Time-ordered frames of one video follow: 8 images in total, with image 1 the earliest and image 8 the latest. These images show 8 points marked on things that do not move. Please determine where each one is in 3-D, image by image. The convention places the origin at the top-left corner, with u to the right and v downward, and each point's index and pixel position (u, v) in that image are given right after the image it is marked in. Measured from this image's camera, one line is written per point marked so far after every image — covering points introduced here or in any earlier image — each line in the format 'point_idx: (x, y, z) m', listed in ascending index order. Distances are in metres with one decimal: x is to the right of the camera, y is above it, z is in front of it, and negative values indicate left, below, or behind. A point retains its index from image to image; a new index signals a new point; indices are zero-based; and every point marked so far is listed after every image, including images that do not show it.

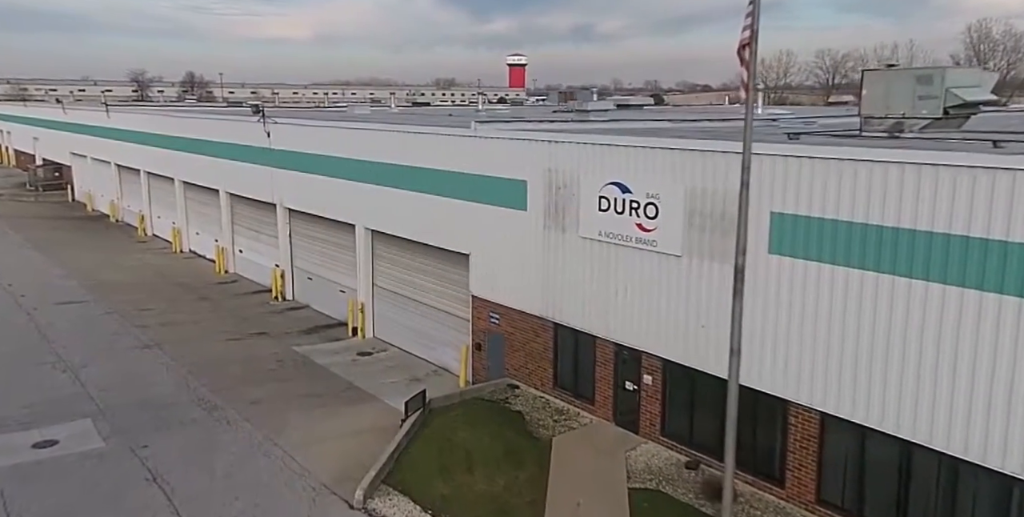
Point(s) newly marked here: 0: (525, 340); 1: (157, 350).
0: (+0.2, -1.6, +14.5) m
1: (-8.1, -2.1, +17.8) m
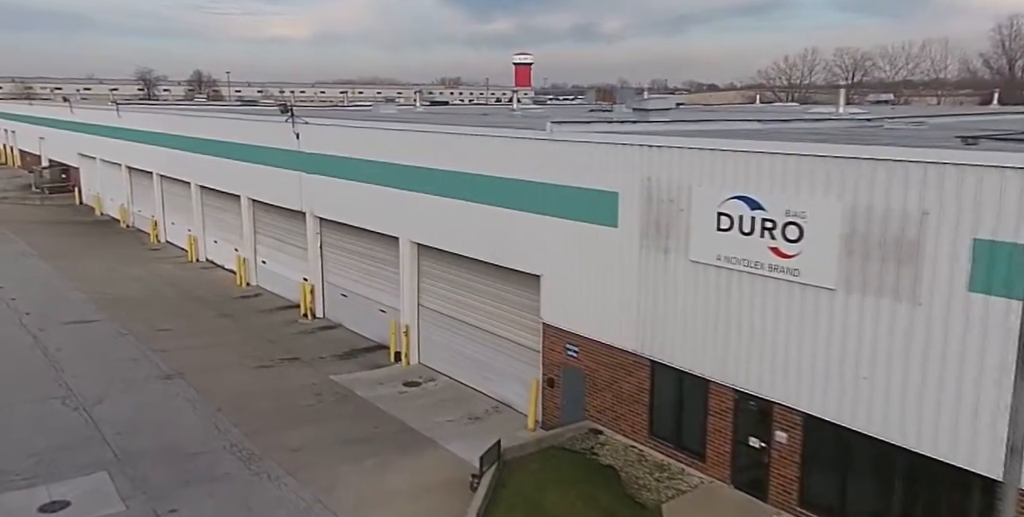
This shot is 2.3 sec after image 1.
0: (+1.6, -1.9, +12.4) m
1: (-6.8, -2.5, +15.7) m
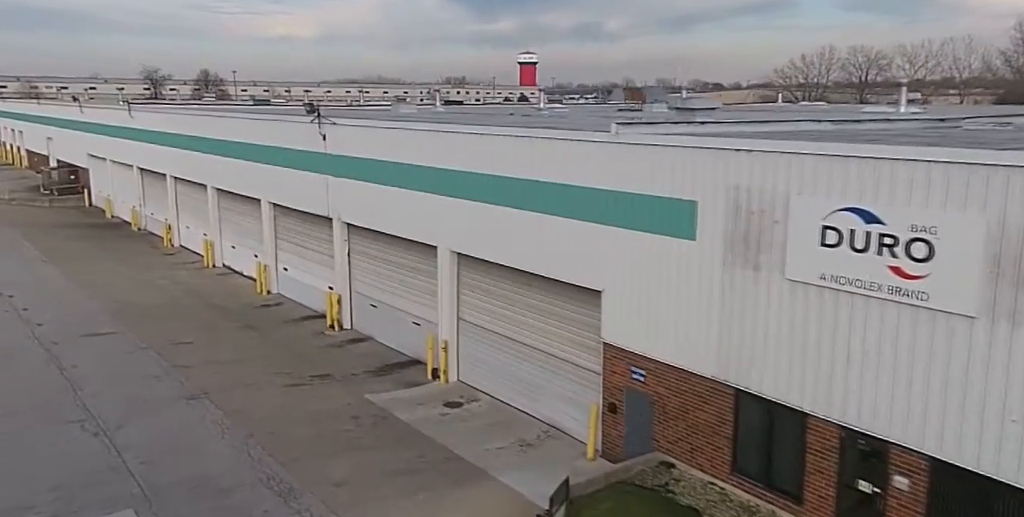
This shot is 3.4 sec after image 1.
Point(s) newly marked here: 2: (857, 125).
0: (+2.5, -2.2, +11.2) m
1: (-5.8, -2.7, +14.6) m
2: (+7.3, +2.8, +16.4) m
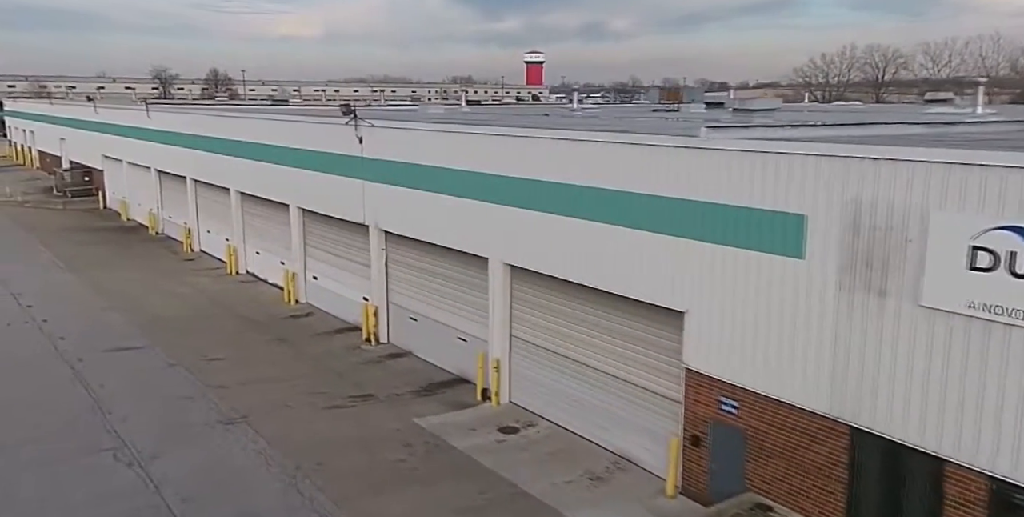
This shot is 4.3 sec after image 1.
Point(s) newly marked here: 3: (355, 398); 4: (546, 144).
0: (+3.6, -2.4, +10.1) m
1: (-4.7, -3.0, +13.5) m
2: (+8.5, +2.5, +15.2) m
3: (-3.1, -2.8, +15.4) m
4: (+0.6, +2.0, +13.6) m
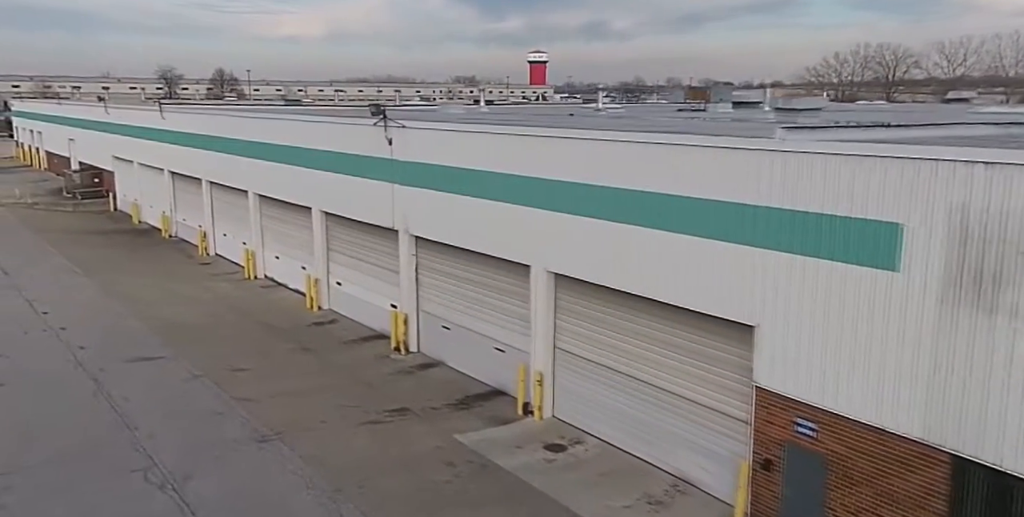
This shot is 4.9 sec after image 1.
0: (+4.4, -2.6, +9.3) m
1: (-3.9, -3.1, +12.8) m
2: (+9.3, +2.4, +14.4) m
3: (-2.3, -2.9, +14.7) m
4: (+1.4, +1.9, +12.9) m
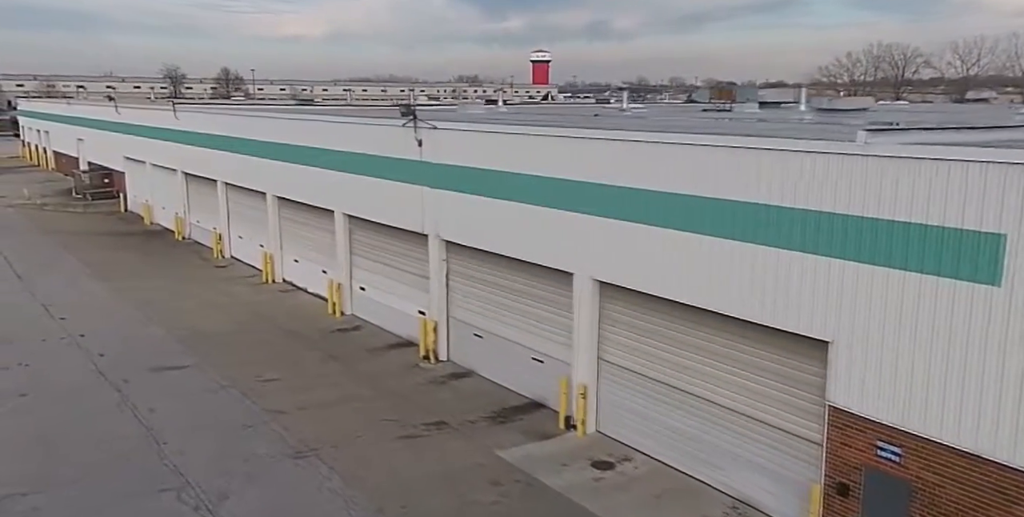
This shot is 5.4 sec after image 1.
0: (+5.2, -2.7, +8.7) m
1: (-3.1, -3.2, +12.2) m
2: (+10.1, +2.2, +13.7) m
3: (-1.5, -3.1, +14.0) m
4: (+2.2, +1.7, +12.2) m
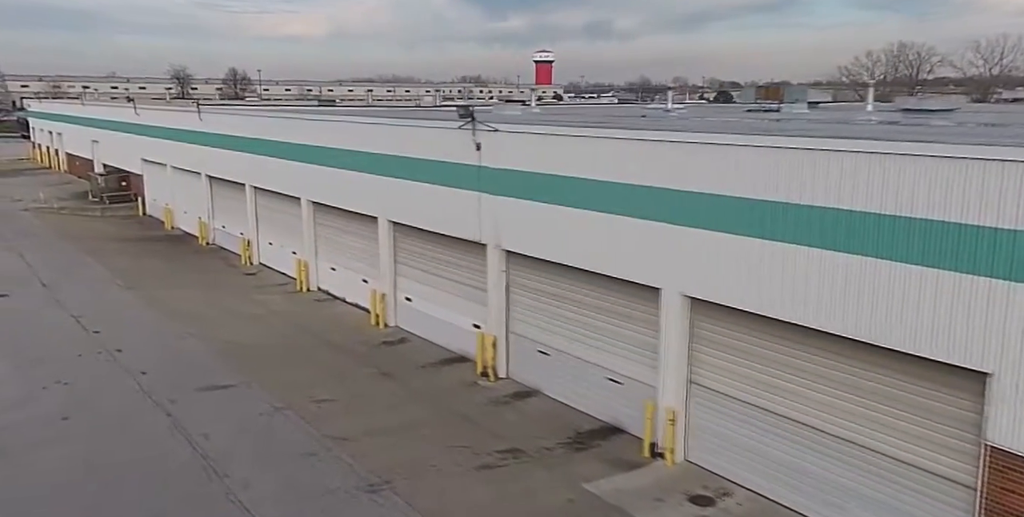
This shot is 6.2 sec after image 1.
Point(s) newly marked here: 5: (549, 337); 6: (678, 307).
0: (+6.5, -3.0, +7.5) m
1: (-1.7, -3.5, +11.1) m
2: (+11.5, +2.0, +12.6) m
3: (-0.2, -3.3, +12.9) m
4: (+3.5, +1.5, +11.1) m
5: (+0.8, -1.6, +15.6) m
6: (+2.7, -0.8, +12.5) m
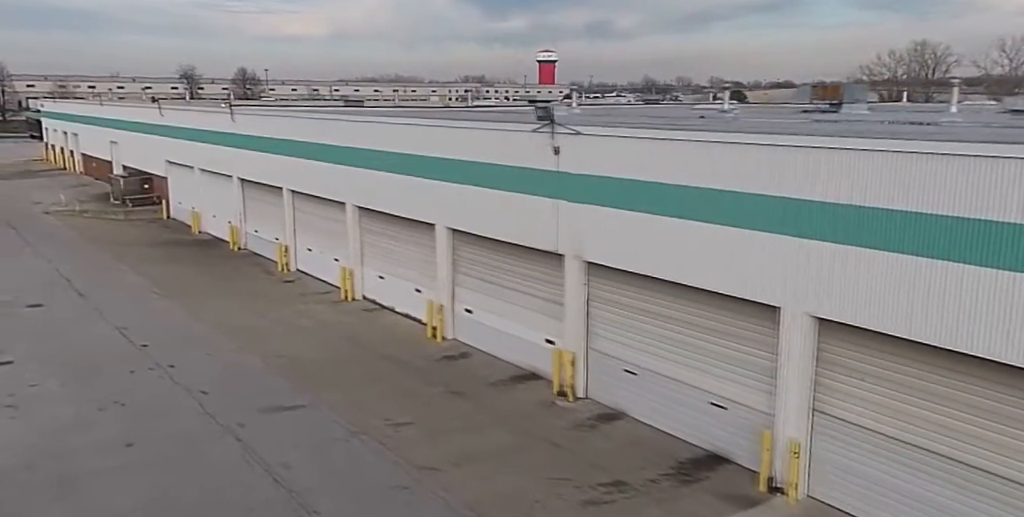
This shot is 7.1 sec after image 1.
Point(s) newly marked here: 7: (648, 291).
0: (+8.1, -3.2, +6.4) m
1: (-0.1, -3.7, +10.0) m
2: (+13.1, +1.8, +11.4) m
3: (+1.5, -3.5, +11.8) m
4: (+5.1, +1.3, +10.0) m
5: (+2.4, -1.8, +14.5) m
6: (+4.4, -1.0, +11.4) m
7: (+2.5, -0.6, +14.2) m
